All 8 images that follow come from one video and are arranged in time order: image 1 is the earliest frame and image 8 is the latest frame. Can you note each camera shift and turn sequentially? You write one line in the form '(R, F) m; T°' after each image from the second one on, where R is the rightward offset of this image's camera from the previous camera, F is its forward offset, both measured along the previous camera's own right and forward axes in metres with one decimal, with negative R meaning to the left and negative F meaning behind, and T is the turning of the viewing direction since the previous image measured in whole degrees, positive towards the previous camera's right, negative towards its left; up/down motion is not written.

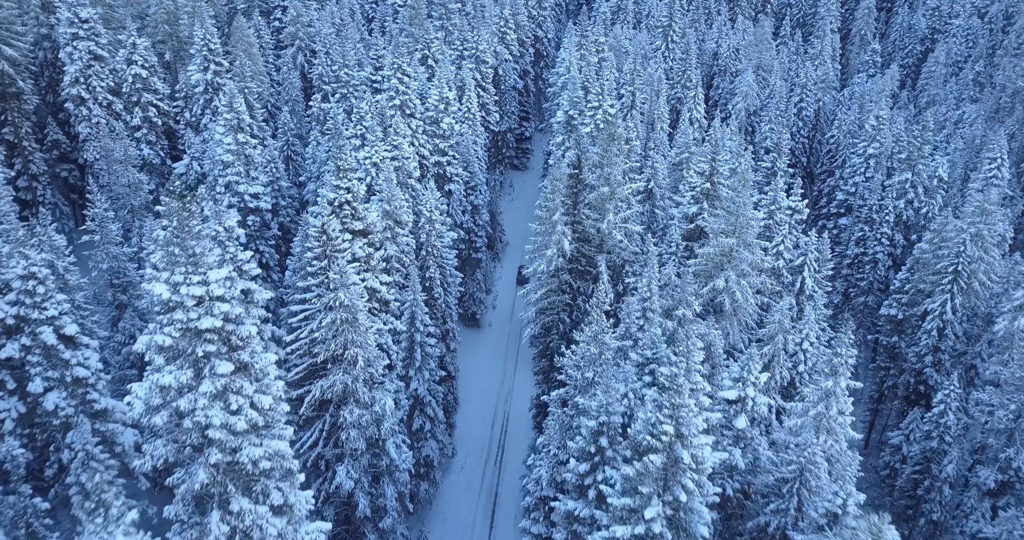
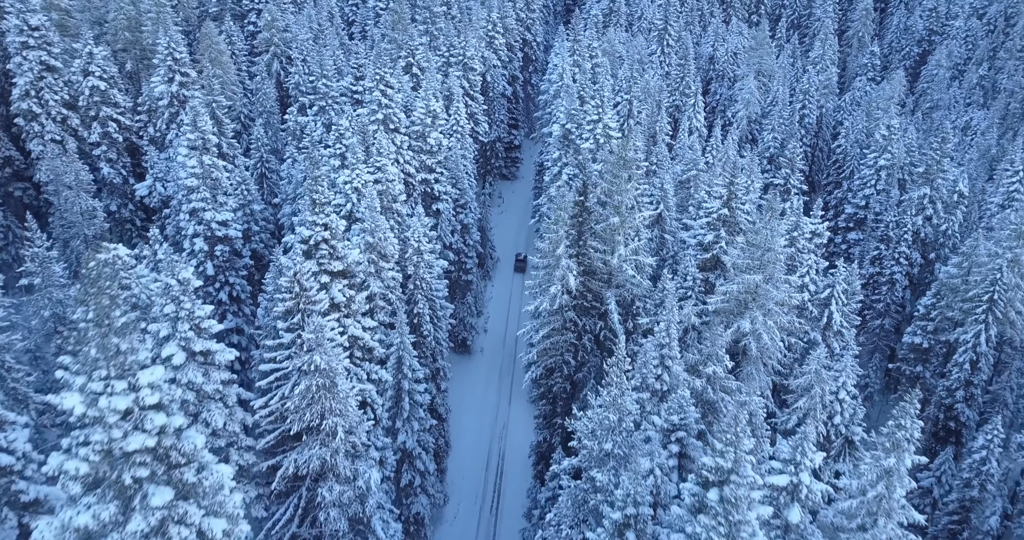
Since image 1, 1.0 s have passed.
(-0.5, +2.8) m; +1°
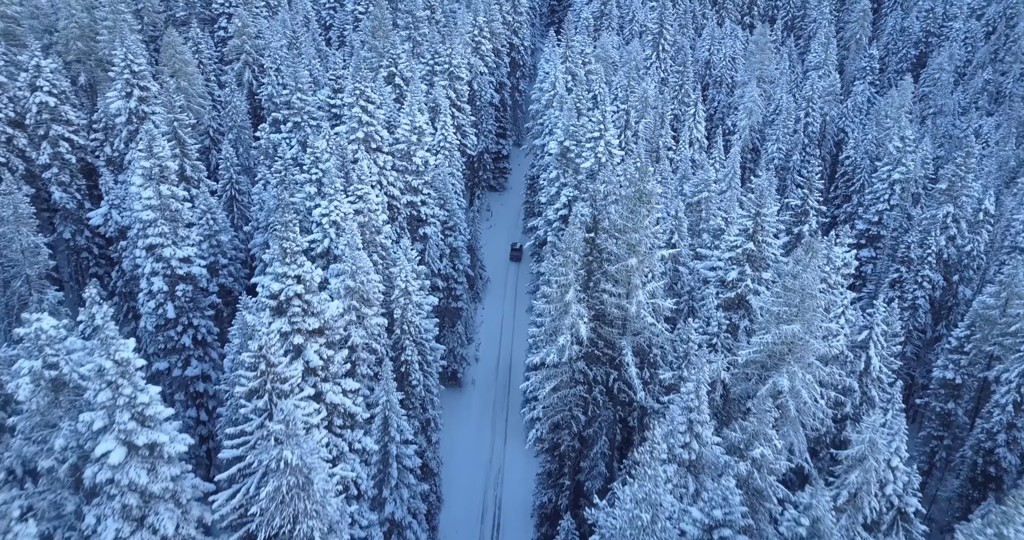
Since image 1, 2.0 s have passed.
(-0.5, +3.0) m; +1°
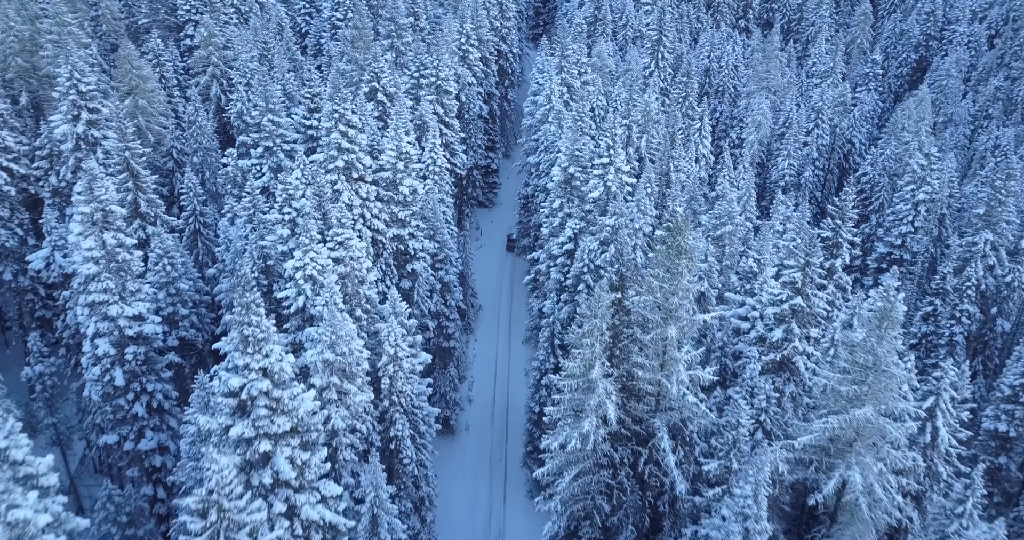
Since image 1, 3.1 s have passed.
(-0.7, +3.5) m; +1°
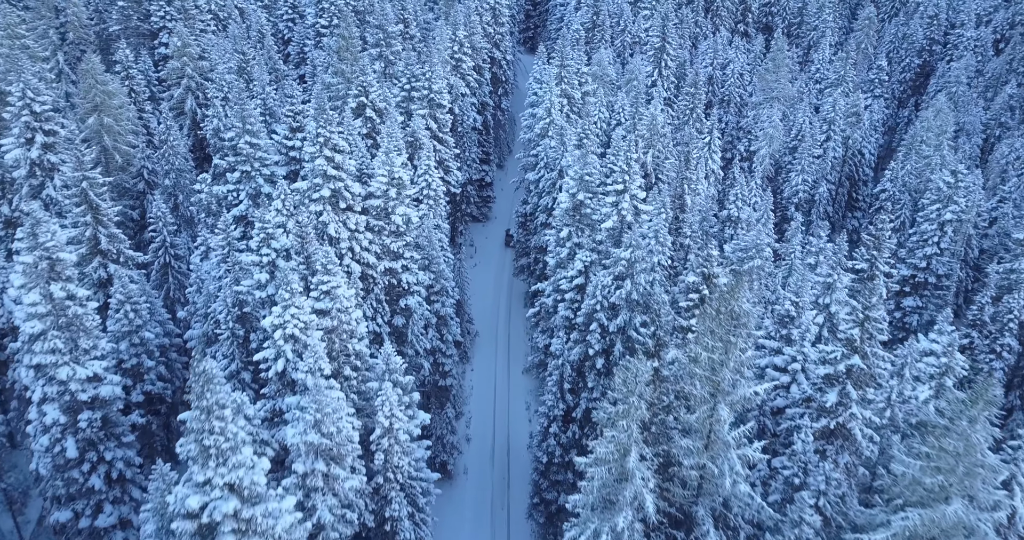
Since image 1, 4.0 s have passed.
(-0.6, +2.7) m; +1°
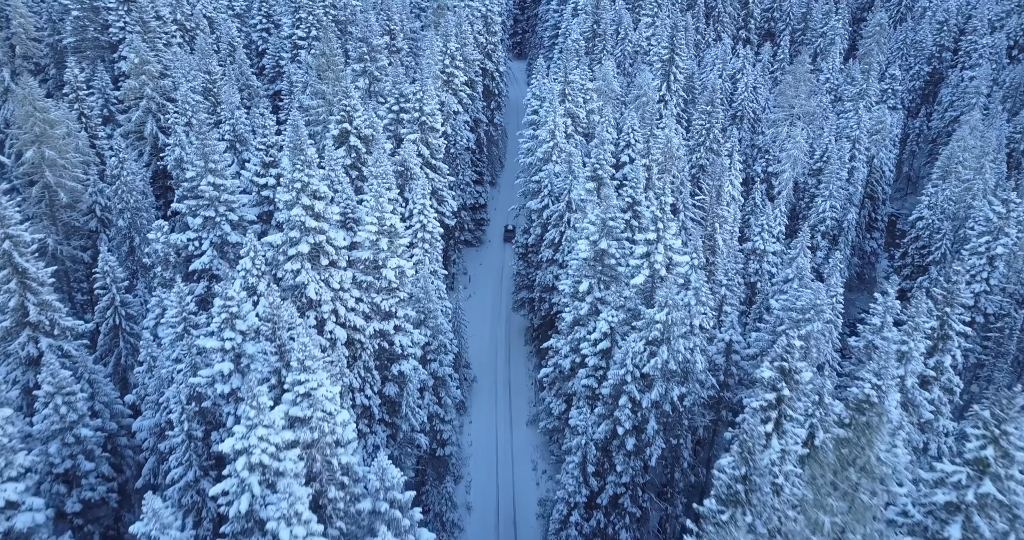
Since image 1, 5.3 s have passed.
(-0.9, +4.0) m; +1°
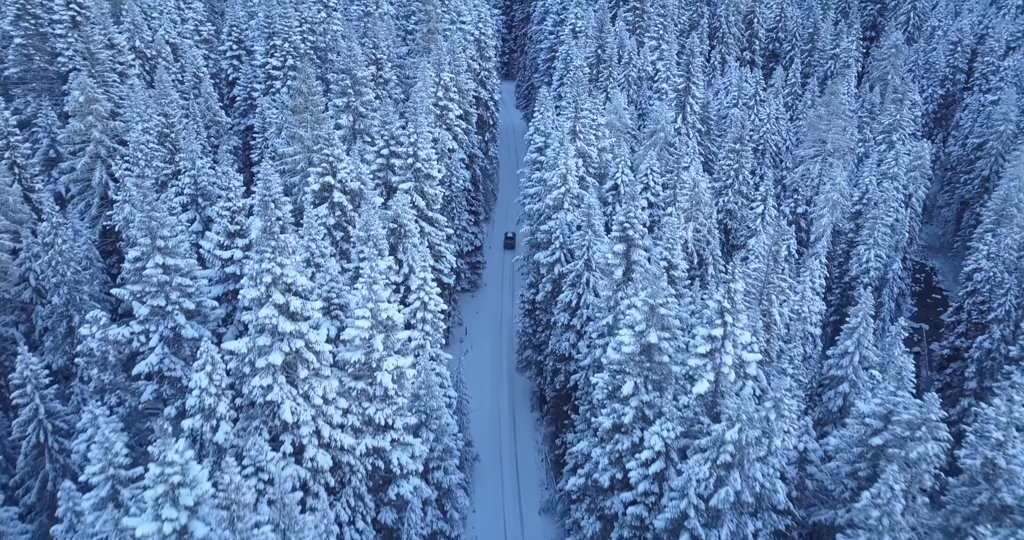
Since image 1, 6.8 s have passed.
(-1.1, +4.5) m; +1°
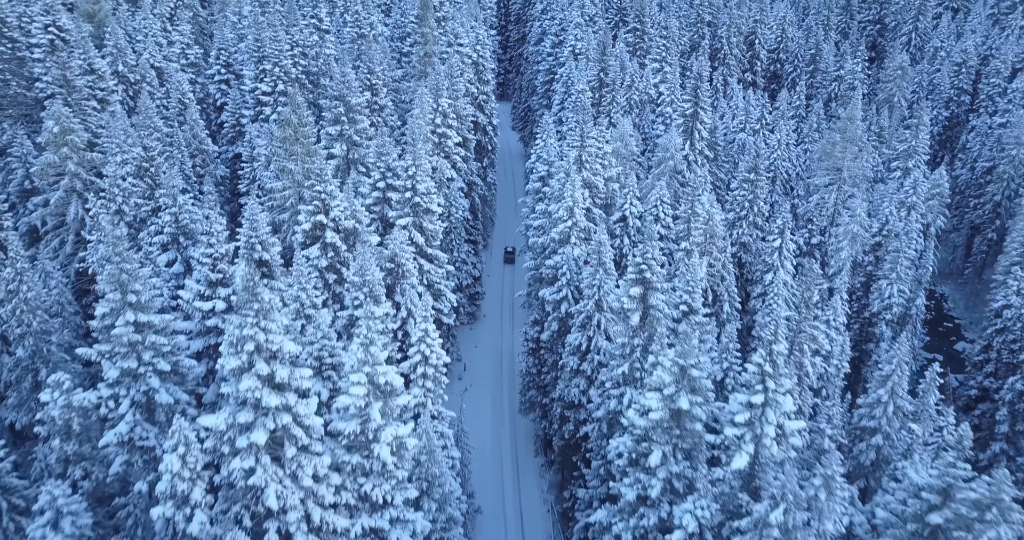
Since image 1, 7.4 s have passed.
(-0.5, +1.9) m; +1°
